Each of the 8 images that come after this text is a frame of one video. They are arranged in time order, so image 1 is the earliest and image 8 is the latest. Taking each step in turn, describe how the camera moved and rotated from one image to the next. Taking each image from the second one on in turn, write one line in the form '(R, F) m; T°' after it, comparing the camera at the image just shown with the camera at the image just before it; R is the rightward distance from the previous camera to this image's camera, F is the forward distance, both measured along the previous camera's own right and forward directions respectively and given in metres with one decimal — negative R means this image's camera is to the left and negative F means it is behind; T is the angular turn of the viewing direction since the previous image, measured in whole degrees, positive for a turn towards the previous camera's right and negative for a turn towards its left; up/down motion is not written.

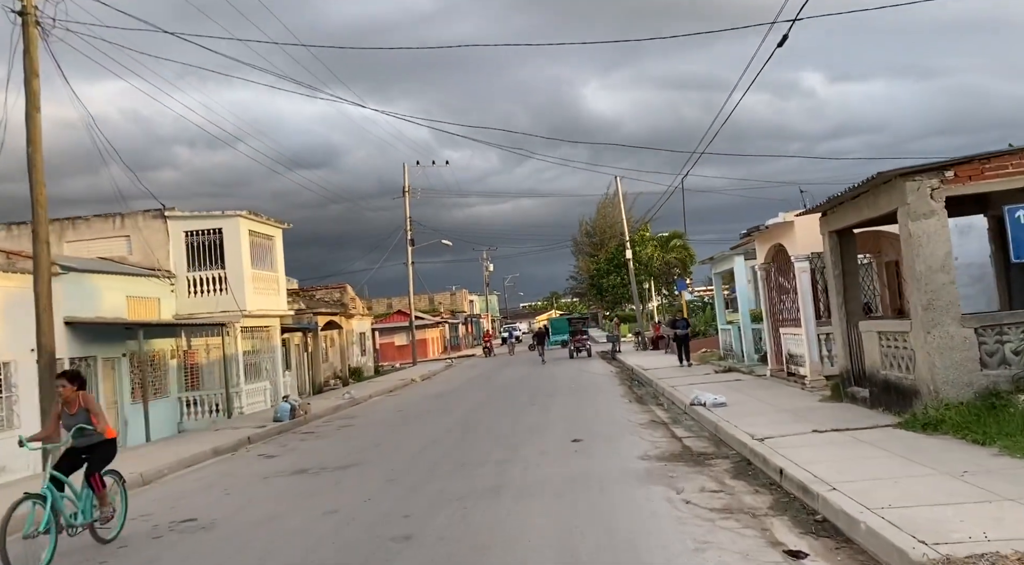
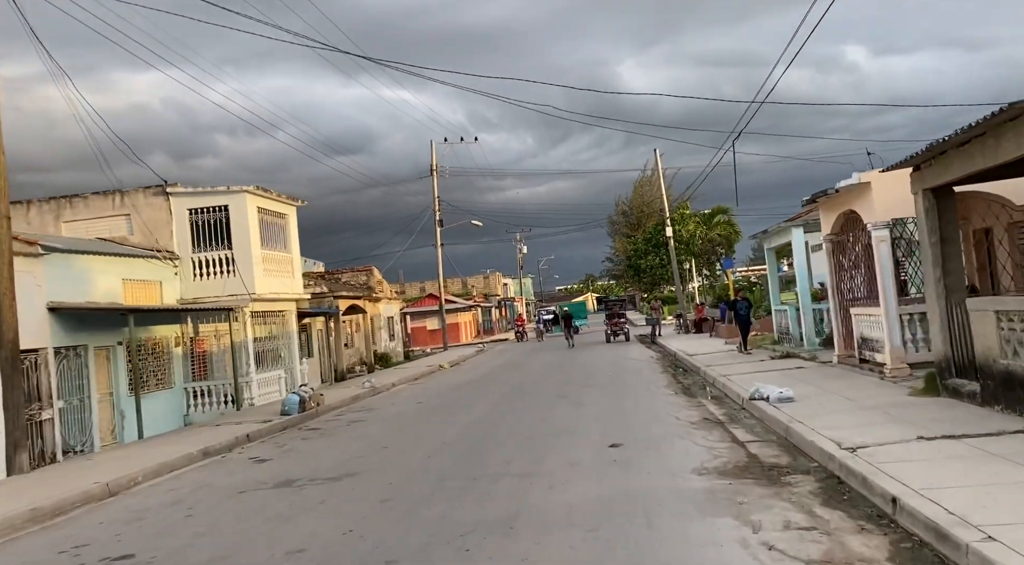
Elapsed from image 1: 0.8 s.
(+0.1, +2.0) m; -2°
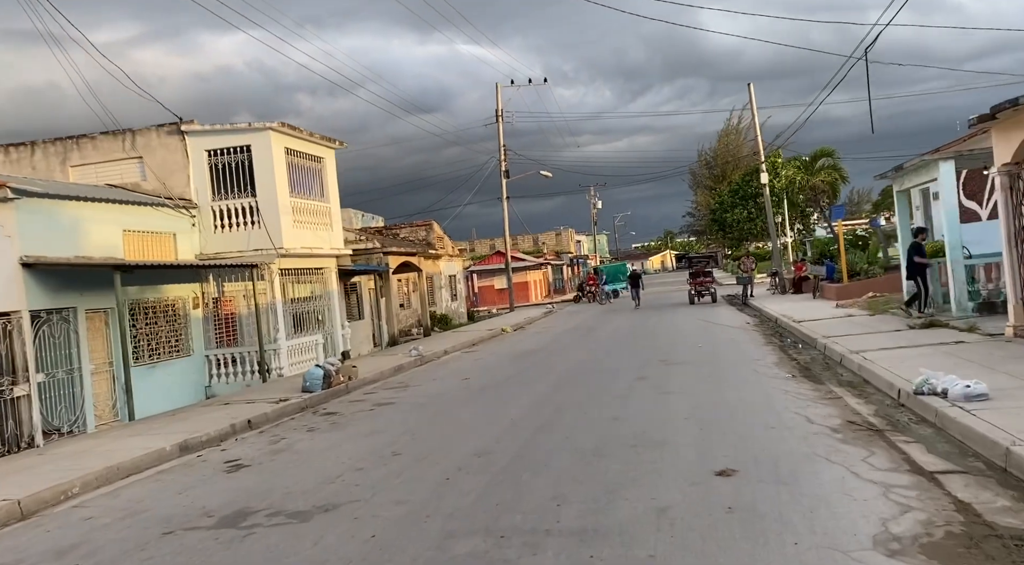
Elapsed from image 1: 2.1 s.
(+0.2, +3.4) m; -5°
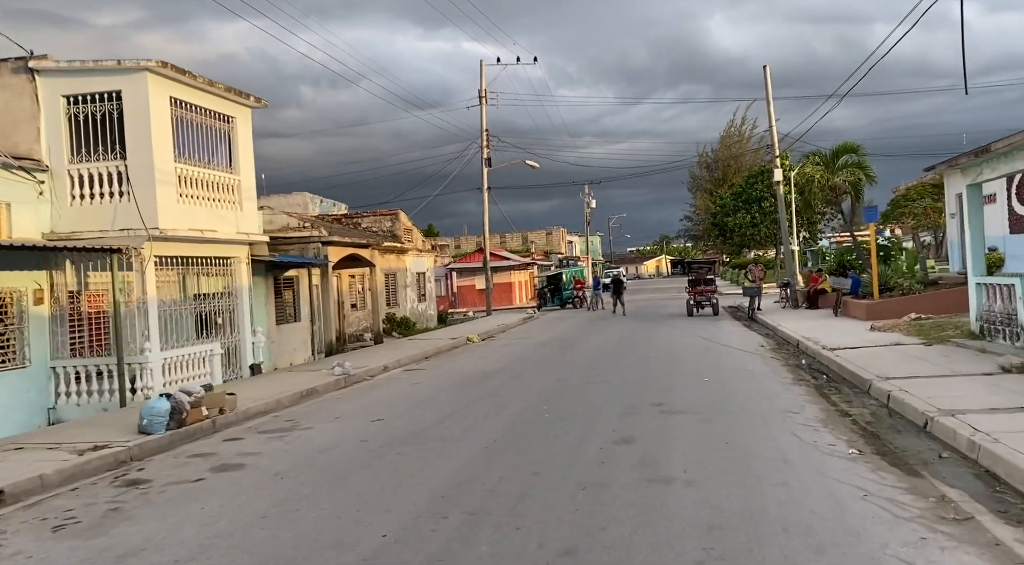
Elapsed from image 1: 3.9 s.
(+0.7, +4.4) m; 0°
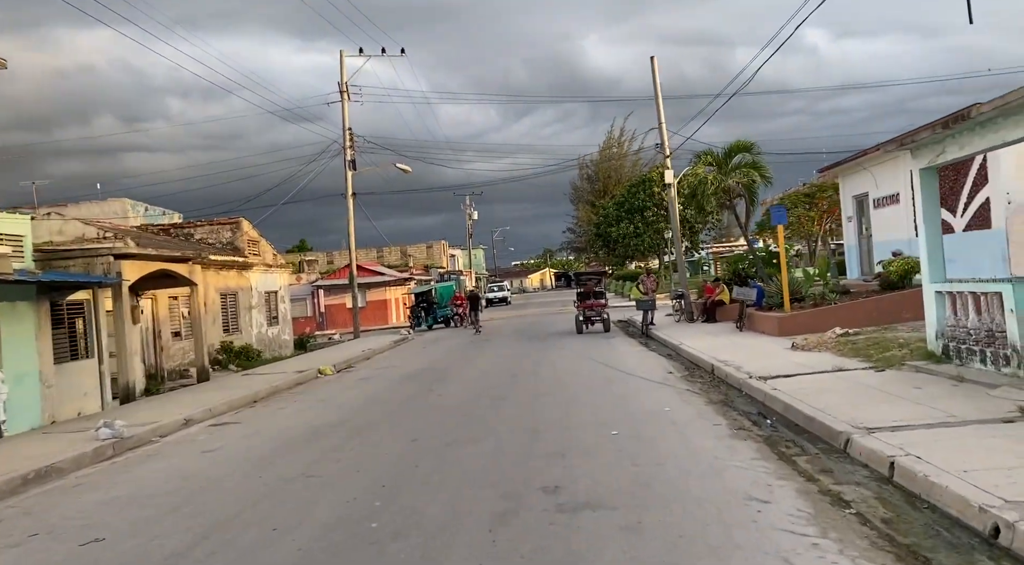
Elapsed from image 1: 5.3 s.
(+0.6, +3.8) m; +8°
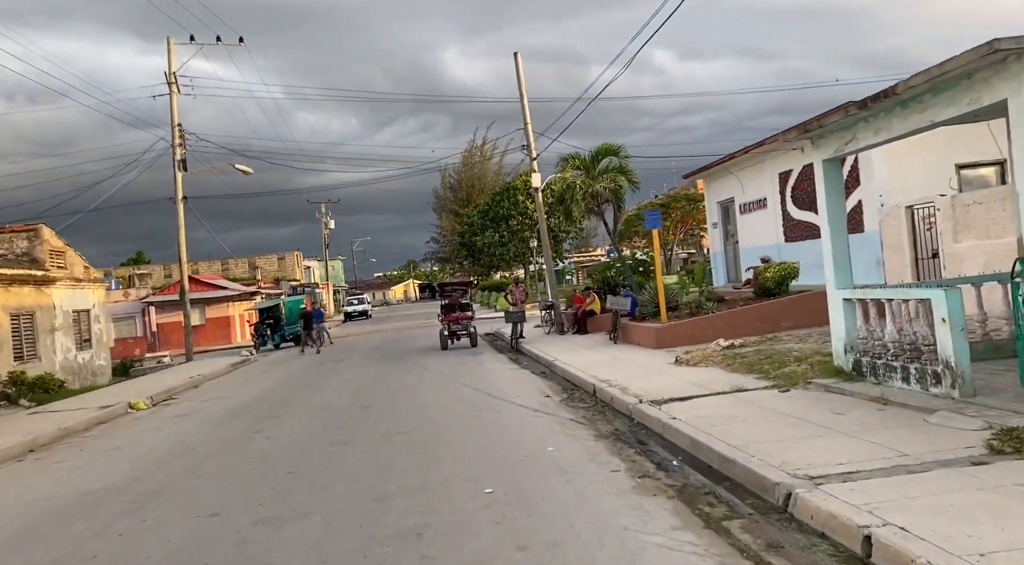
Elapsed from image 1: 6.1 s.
(+0.2, +2.2) m; +9°
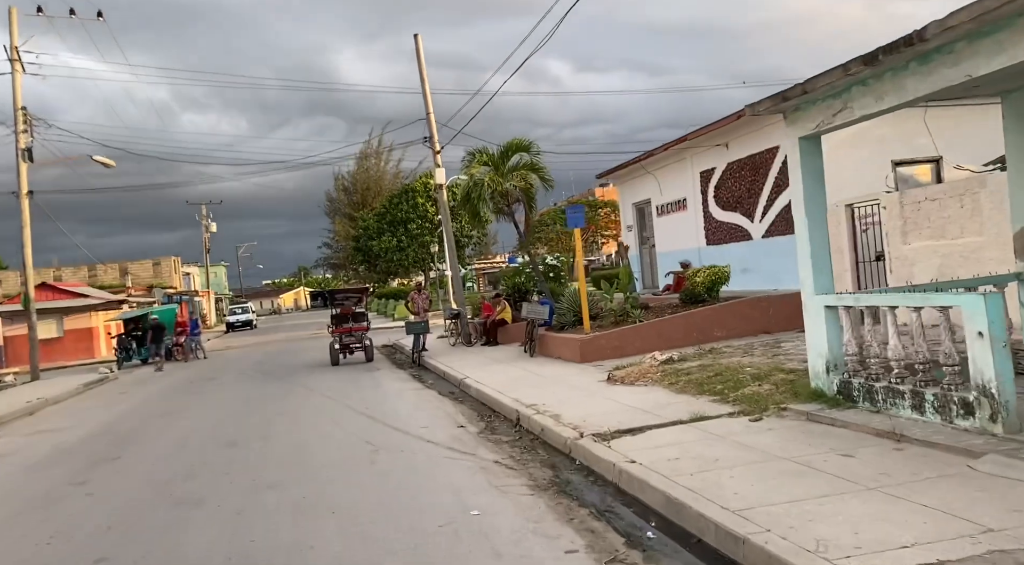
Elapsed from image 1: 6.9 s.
(-0.1, +2.4) m; +7°
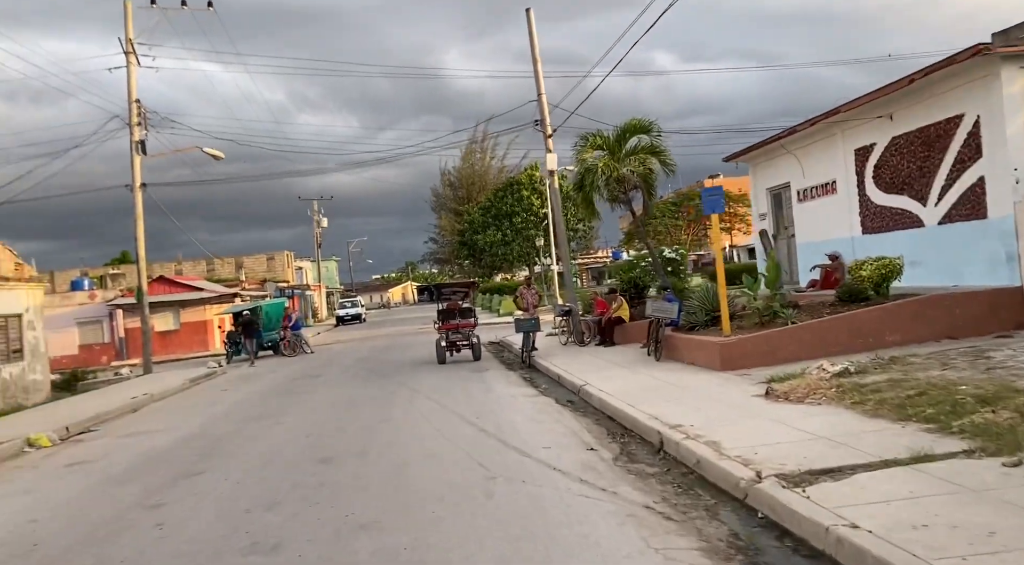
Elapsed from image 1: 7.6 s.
(-0.4, +2.0) m; -7°
